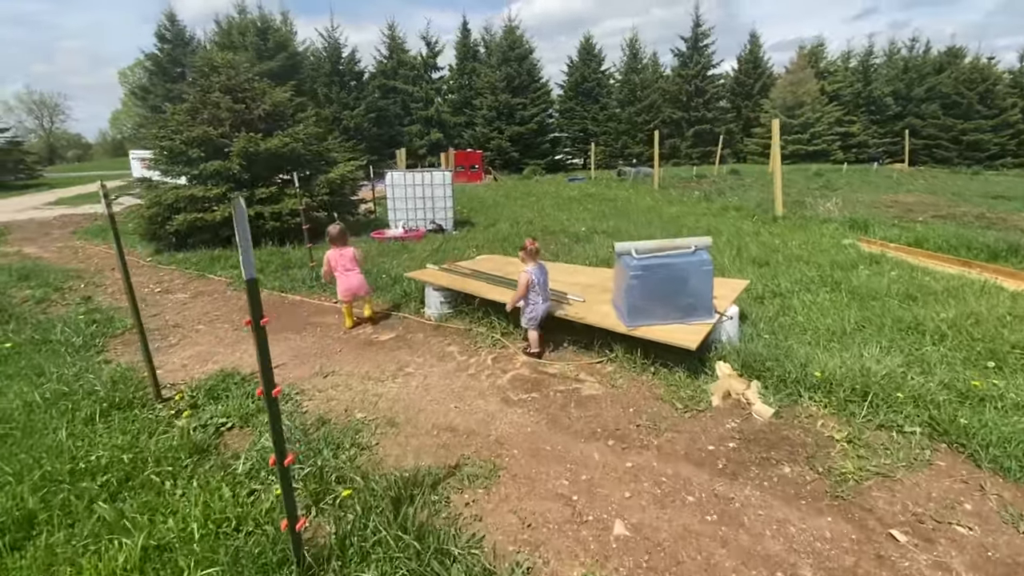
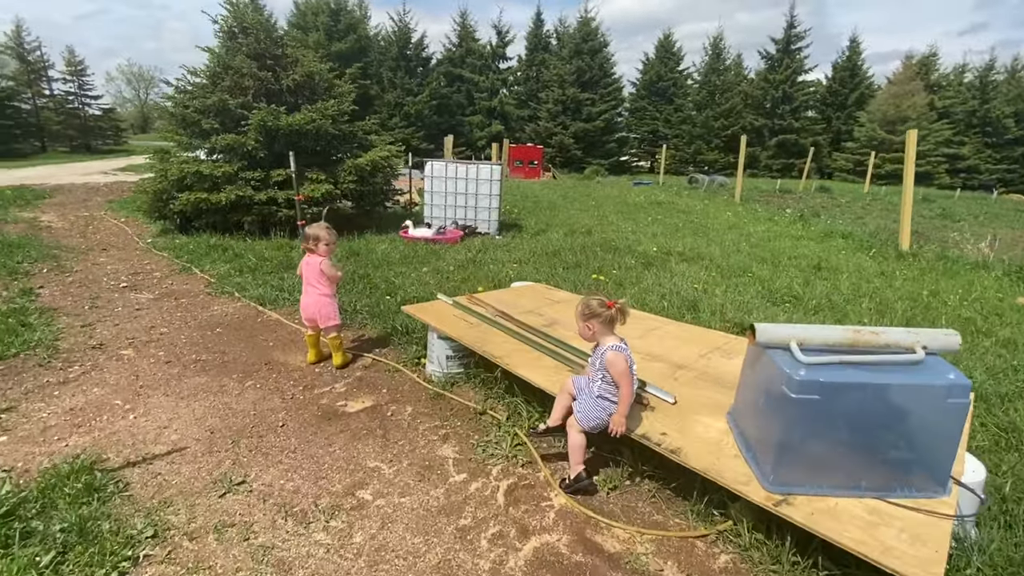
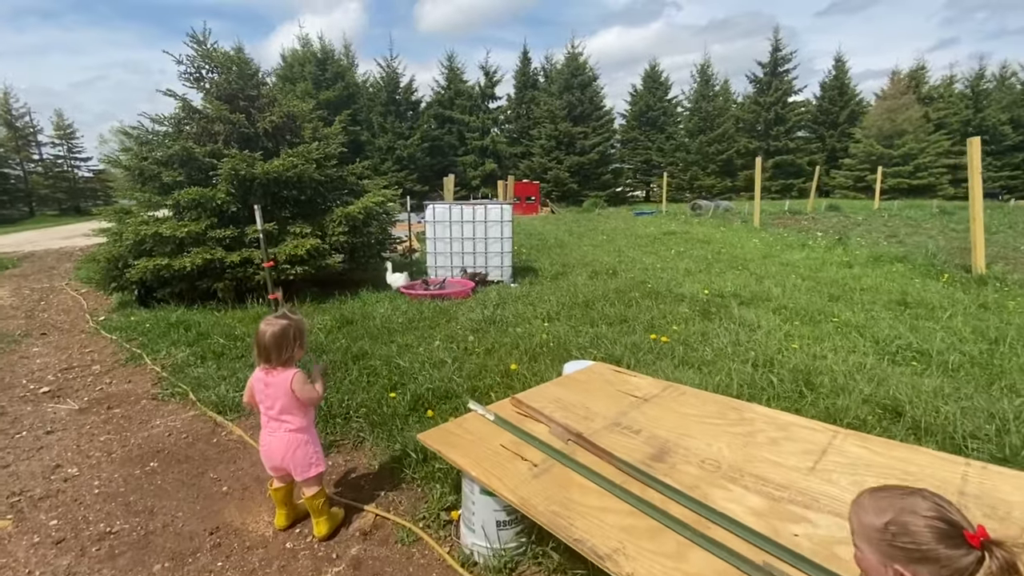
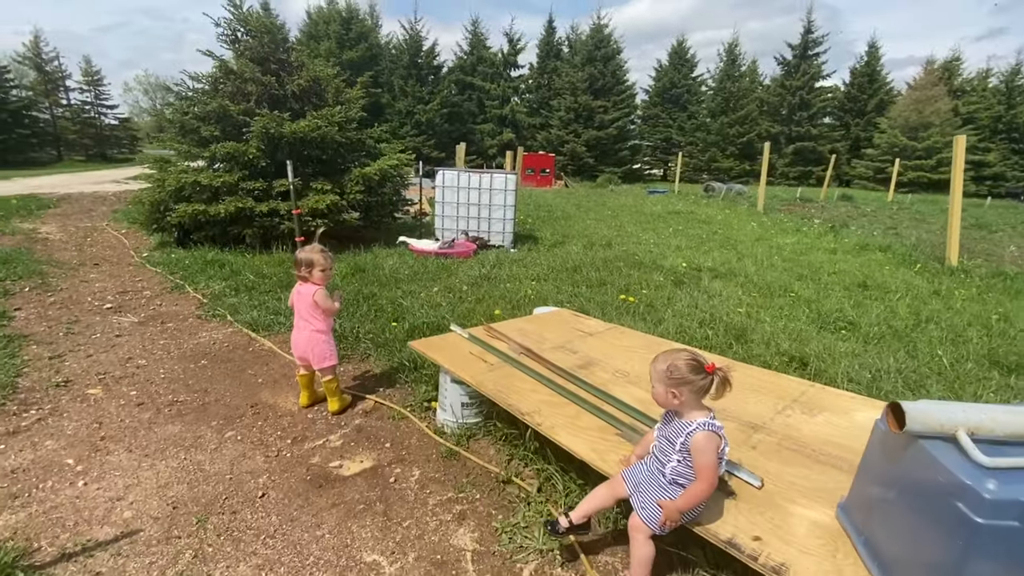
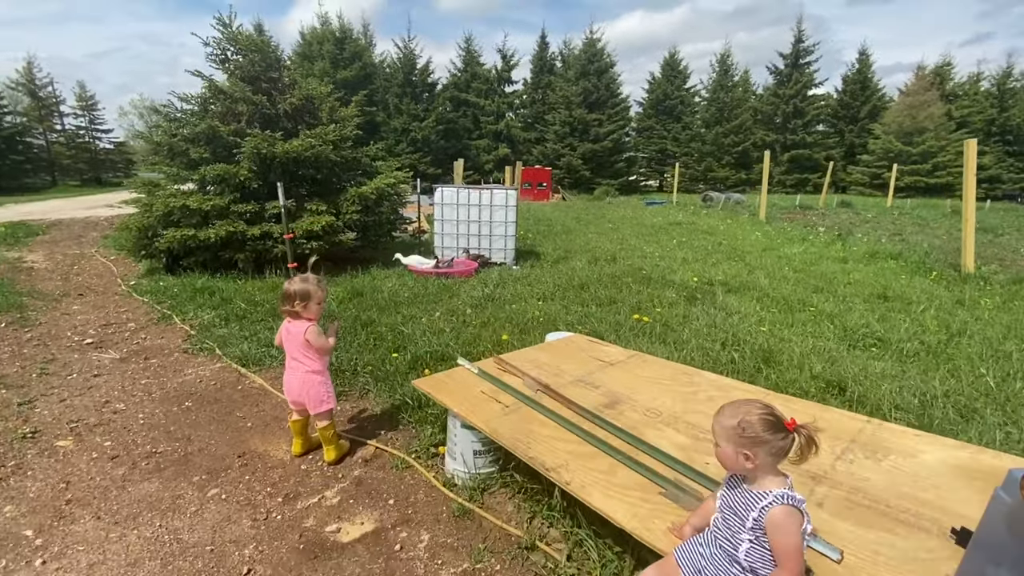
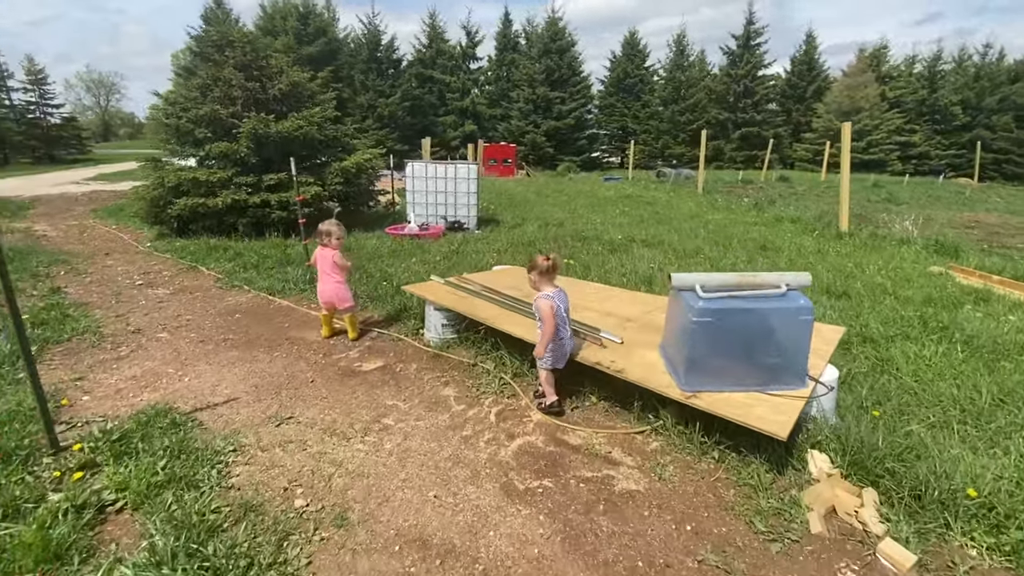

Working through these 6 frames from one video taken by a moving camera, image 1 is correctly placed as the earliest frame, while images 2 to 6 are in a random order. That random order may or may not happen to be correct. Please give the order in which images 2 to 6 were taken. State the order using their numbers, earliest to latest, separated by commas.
6, 2, 4, 5, 3
